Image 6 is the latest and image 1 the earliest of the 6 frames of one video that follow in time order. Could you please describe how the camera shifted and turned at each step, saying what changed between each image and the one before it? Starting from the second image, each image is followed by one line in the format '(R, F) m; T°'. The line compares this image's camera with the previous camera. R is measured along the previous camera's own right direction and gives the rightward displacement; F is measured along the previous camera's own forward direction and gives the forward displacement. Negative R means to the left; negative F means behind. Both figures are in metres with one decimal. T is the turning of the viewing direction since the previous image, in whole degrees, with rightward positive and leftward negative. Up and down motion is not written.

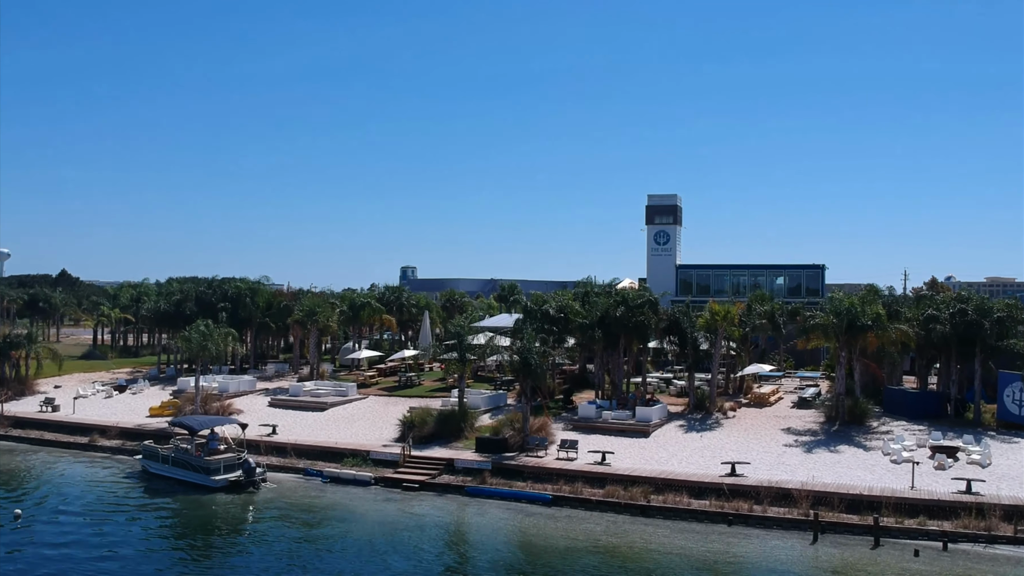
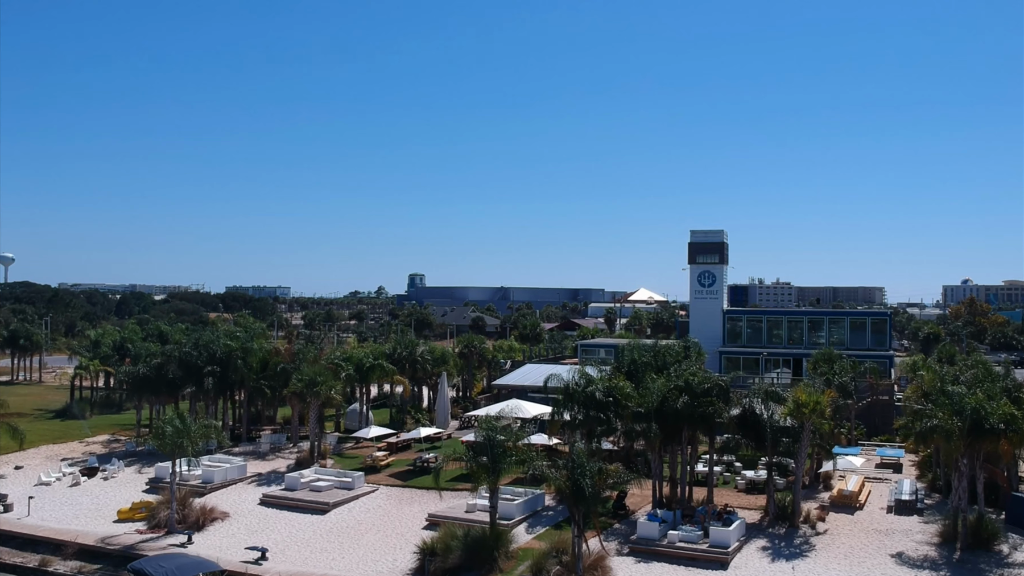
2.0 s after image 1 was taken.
(-0.9, +5.8) m; 0°
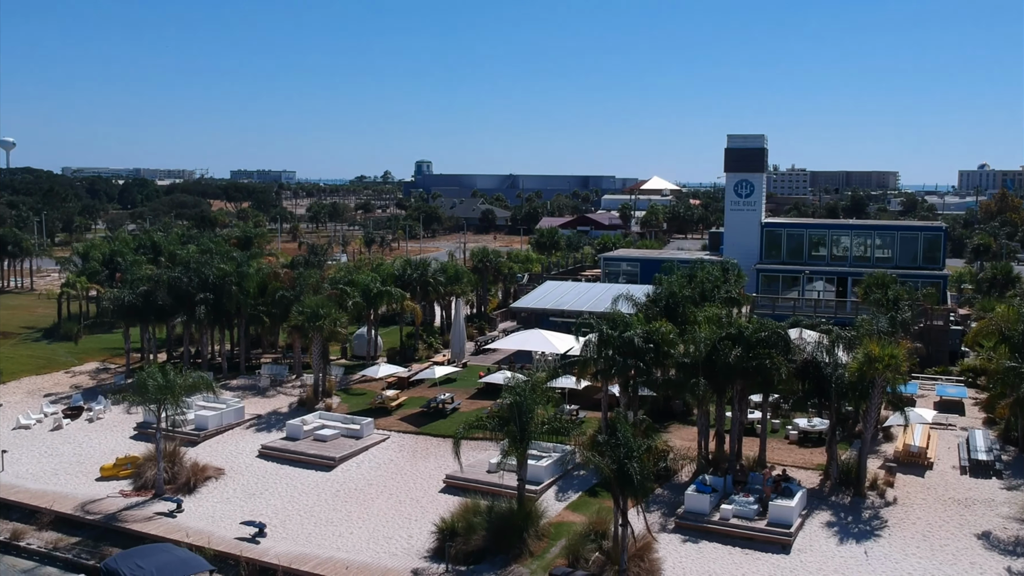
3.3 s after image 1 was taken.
(-0.5, +3.7) m; 0°
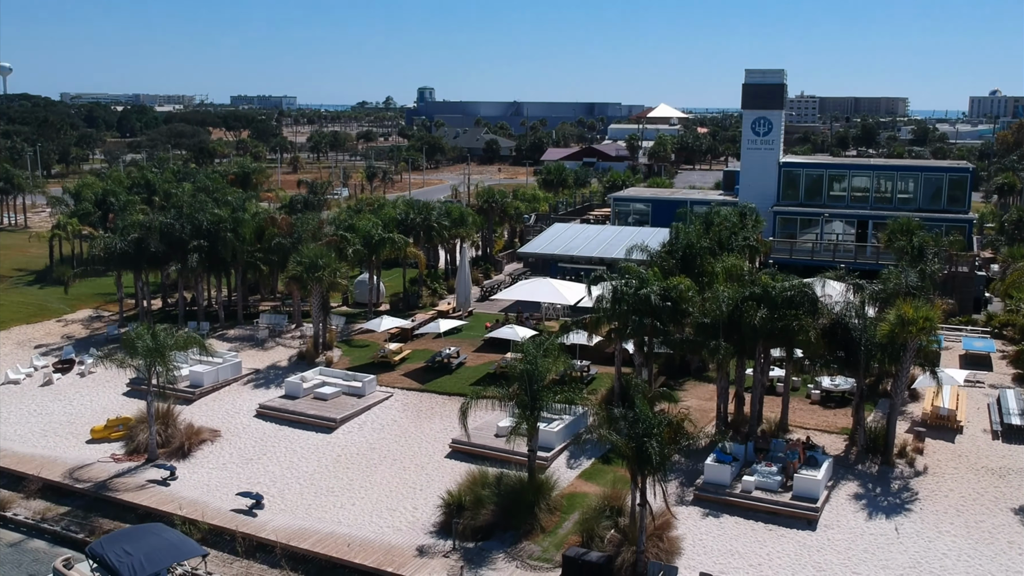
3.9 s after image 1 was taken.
(-0.1, +1.5) m; 0°
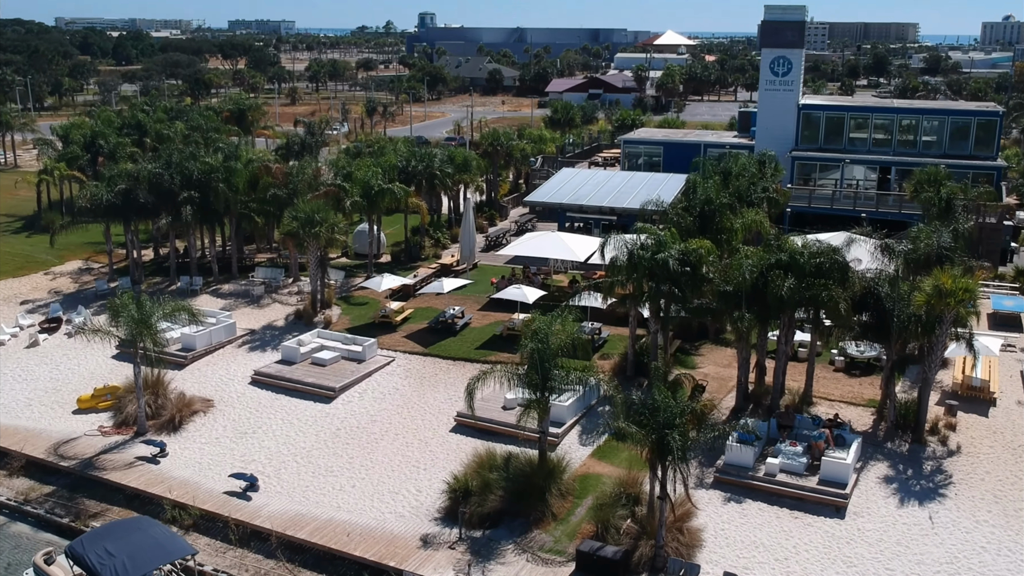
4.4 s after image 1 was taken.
(-0.1, +1.5) m; 0°
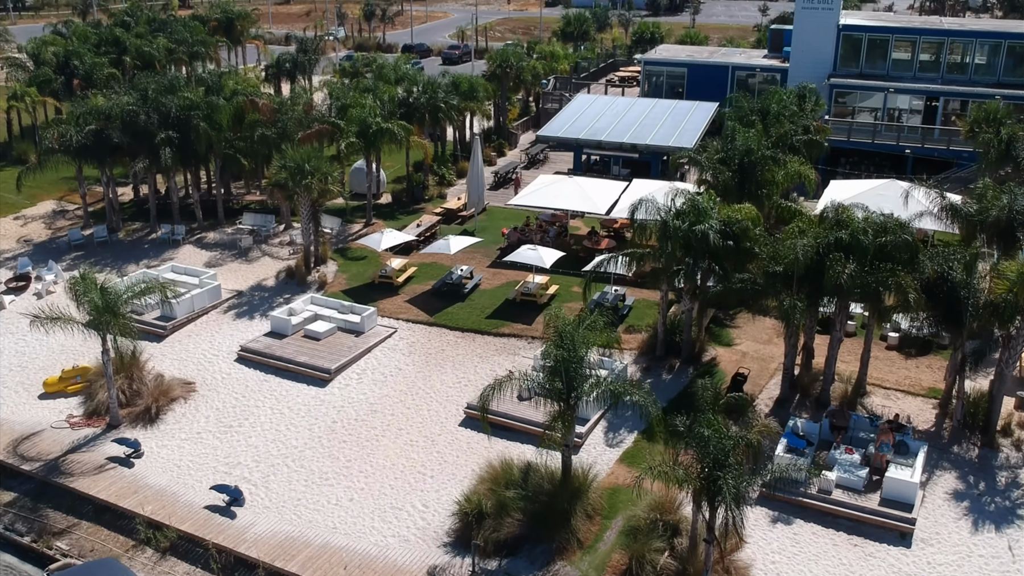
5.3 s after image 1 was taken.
(-0.3, +2.8) m; 0°
